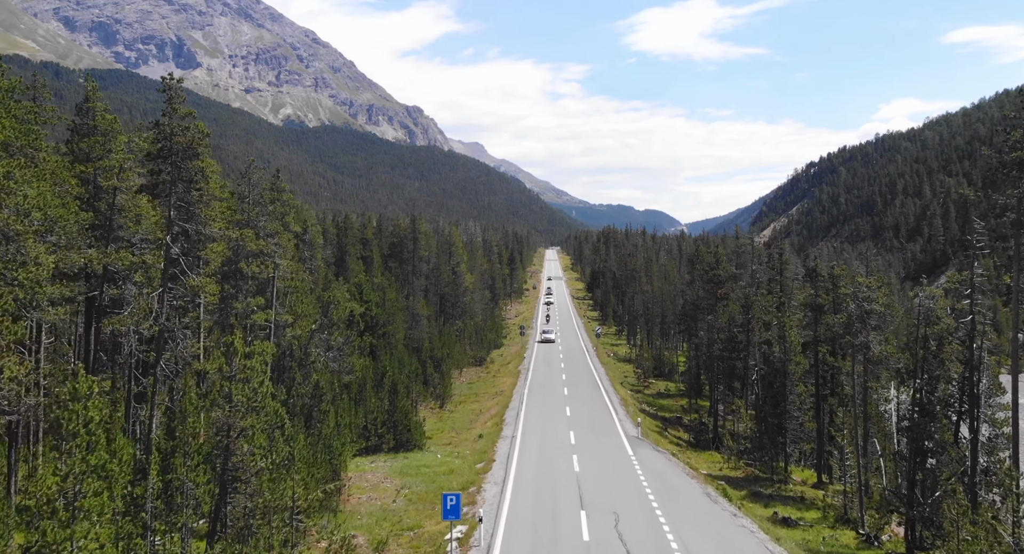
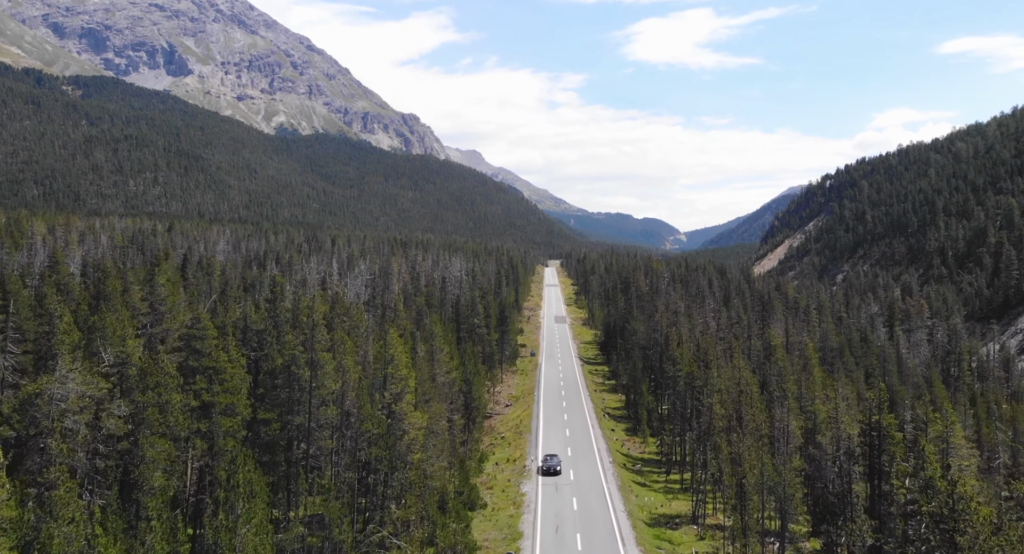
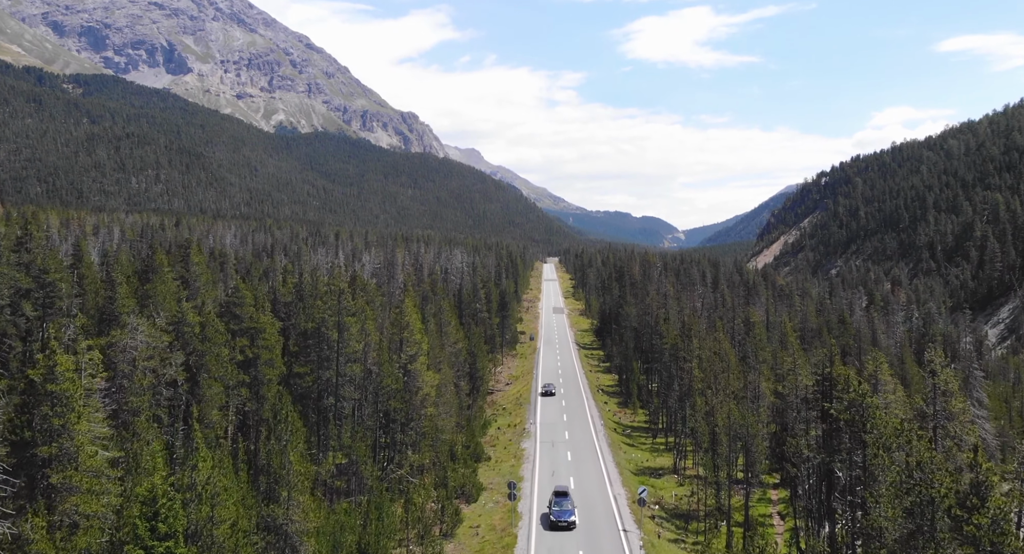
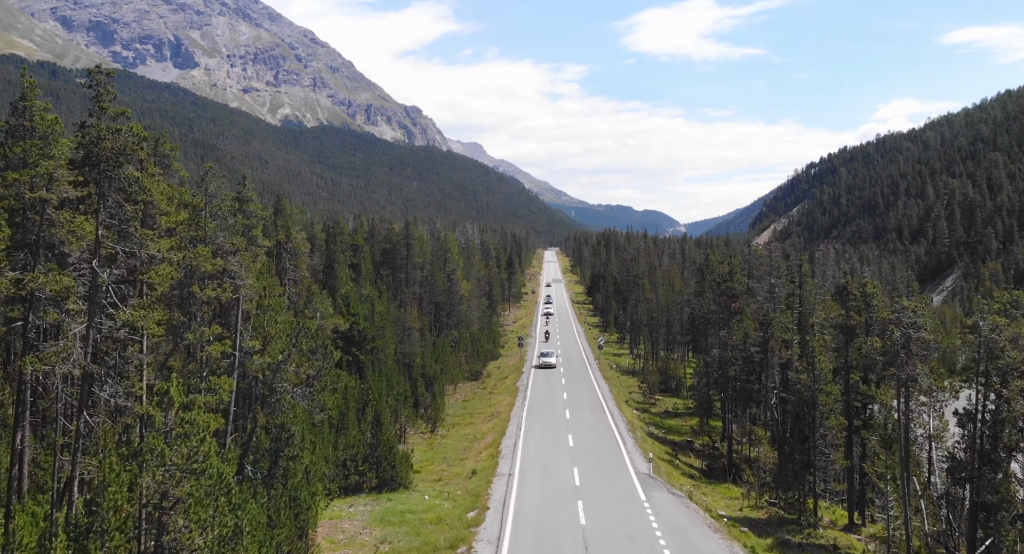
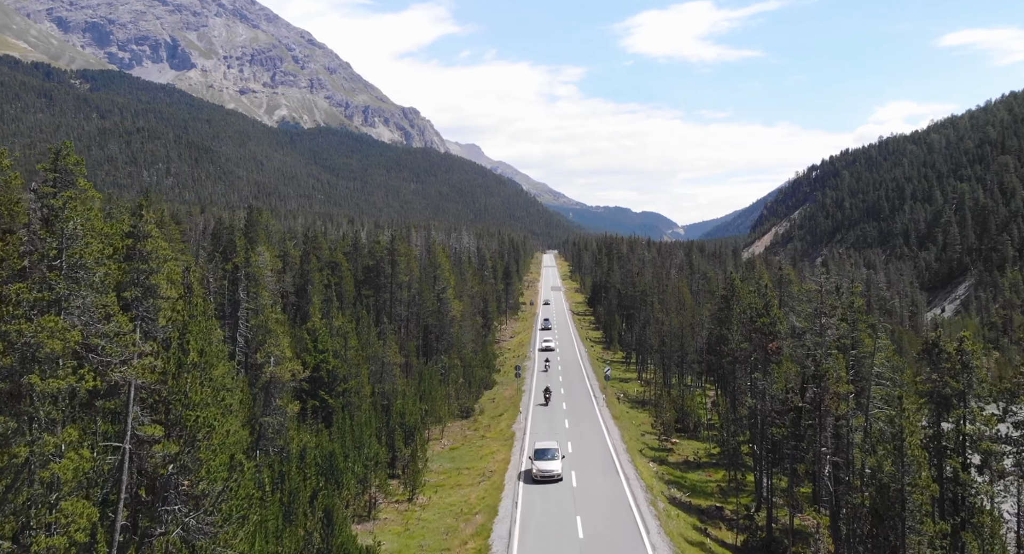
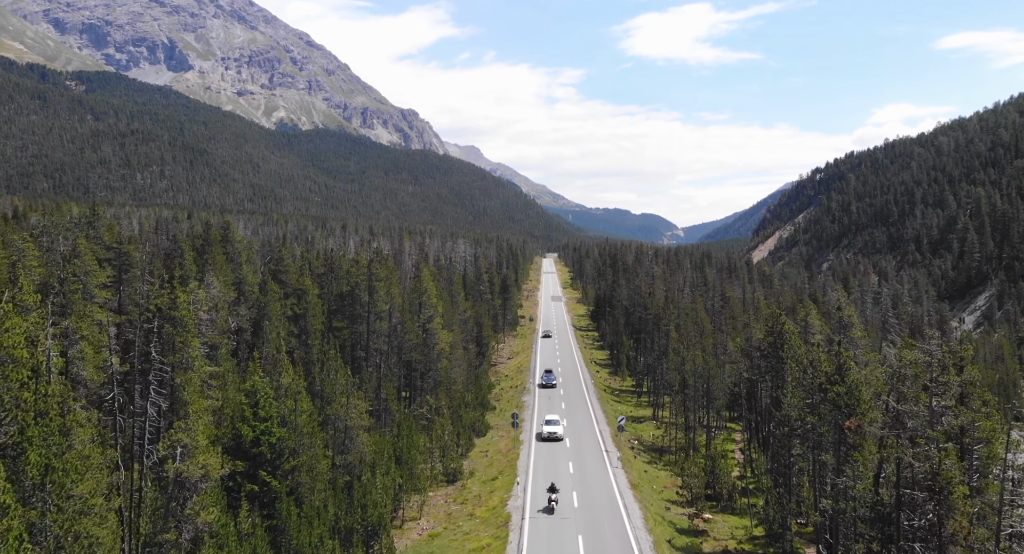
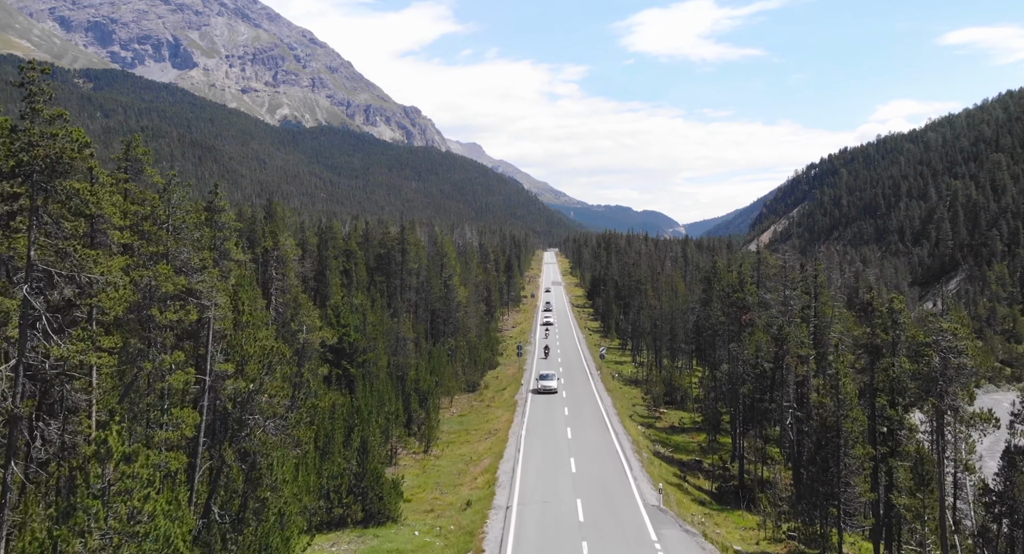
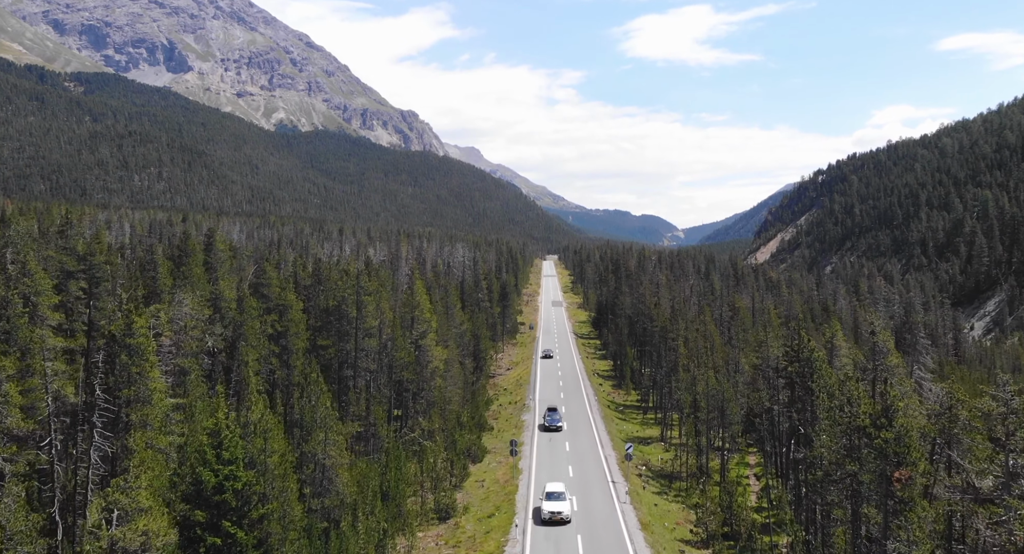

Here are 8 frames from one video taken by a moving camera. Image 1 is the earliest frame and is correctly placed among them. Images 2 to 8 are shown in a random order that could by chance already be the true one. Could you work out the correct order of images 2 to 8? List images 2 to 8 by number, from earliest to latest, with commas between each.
4, 7, 5, 6, 8, 3, 2
